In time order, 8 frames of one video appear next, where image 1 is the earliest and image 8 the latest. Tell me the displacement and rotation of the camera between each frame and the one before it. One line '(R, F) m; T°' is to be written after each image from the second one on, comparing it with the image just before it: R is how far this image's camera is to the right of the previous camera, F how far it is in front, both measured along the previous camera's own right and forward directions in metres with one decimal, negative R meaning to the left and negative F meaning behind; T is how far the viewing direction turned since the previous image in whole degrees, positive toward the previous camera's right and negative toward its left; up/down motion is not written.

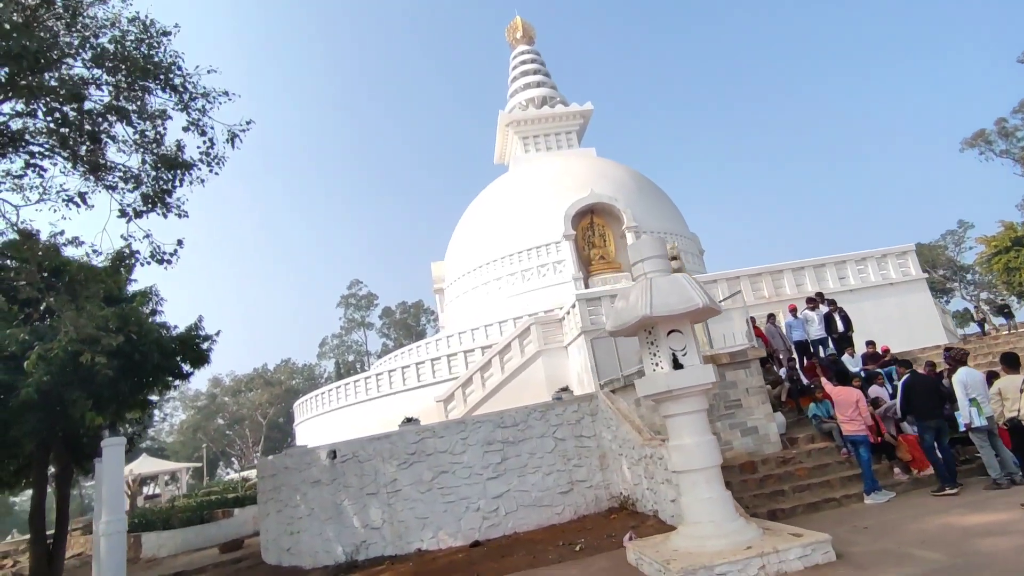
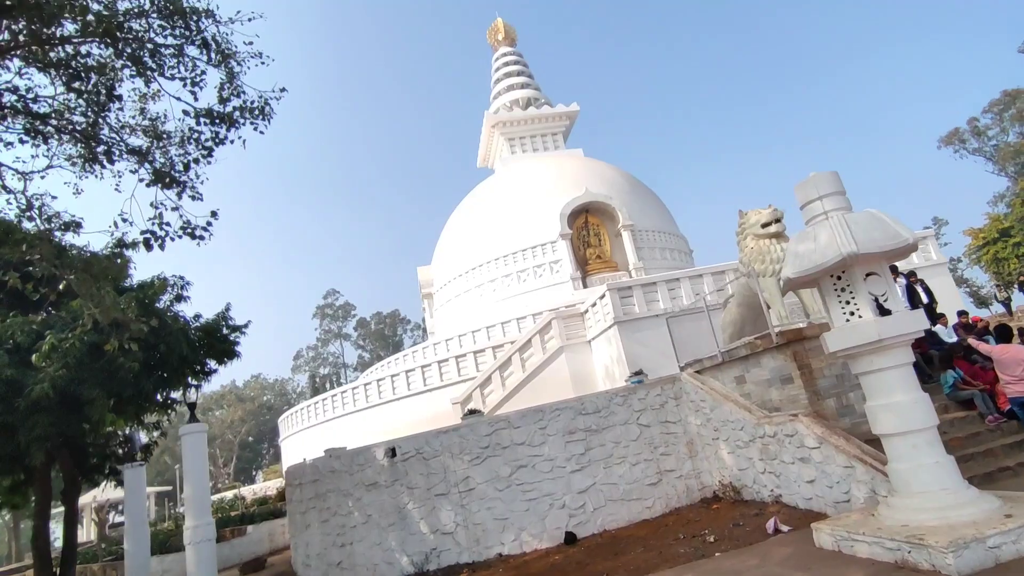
(-1.6, +0.8) m; +4°
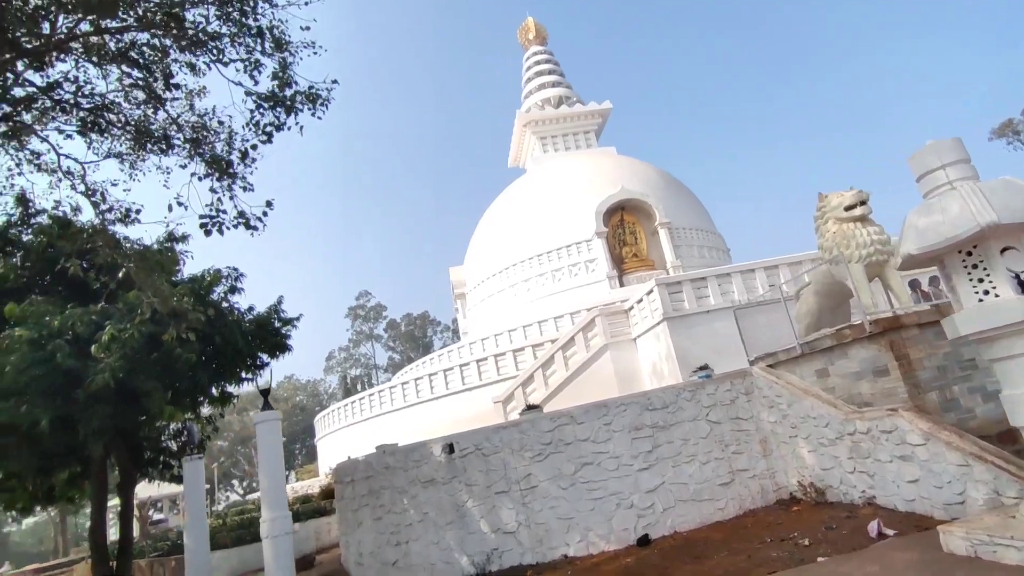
(-0.5, +0.3) m; -3°
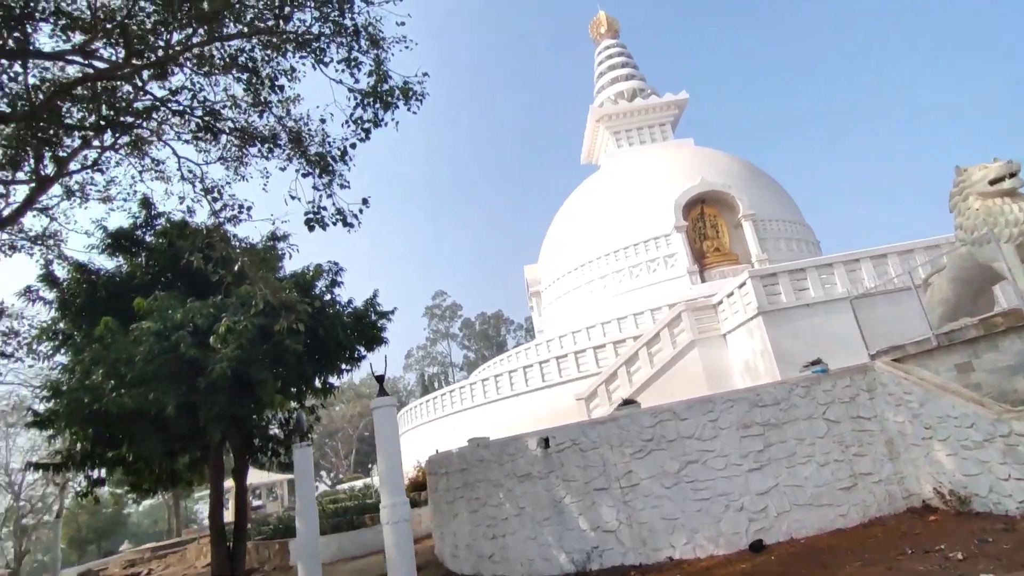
(-0.3, +0.1) m; -7°
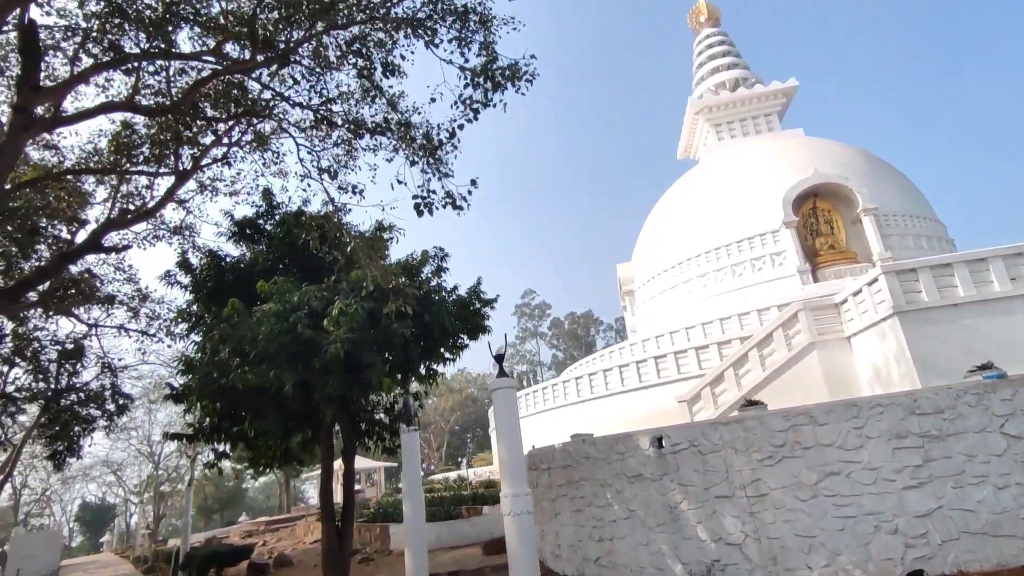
(-0.3, +0.3) m; -9°
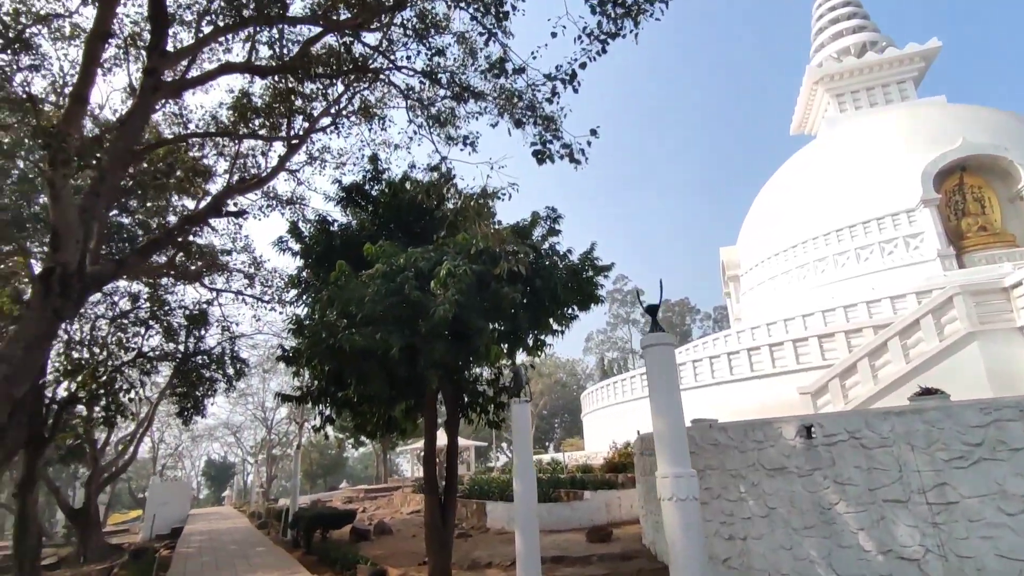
(-0.4, +0.6) m; -9°
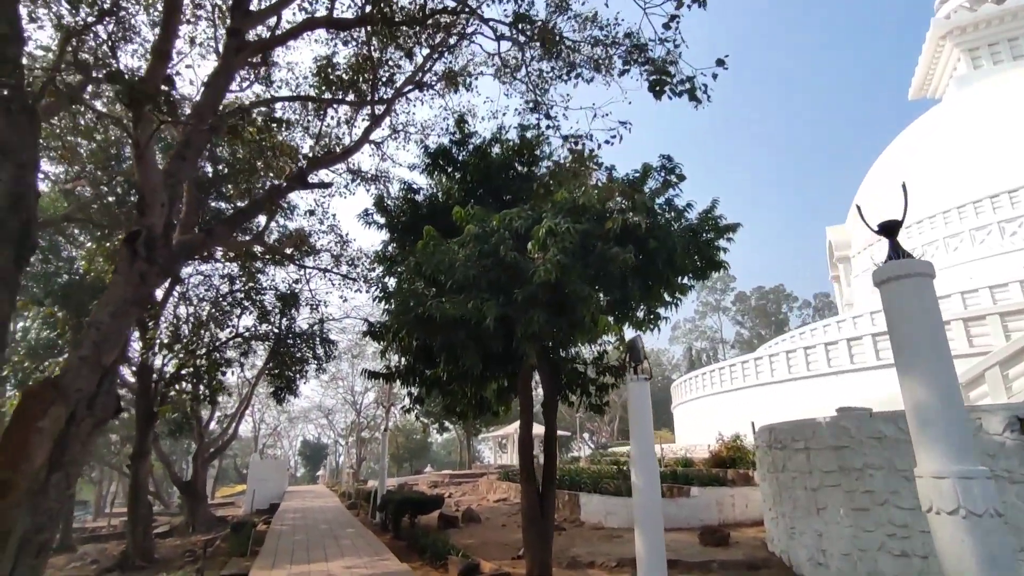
(-0.3, +0.8) m; -8°
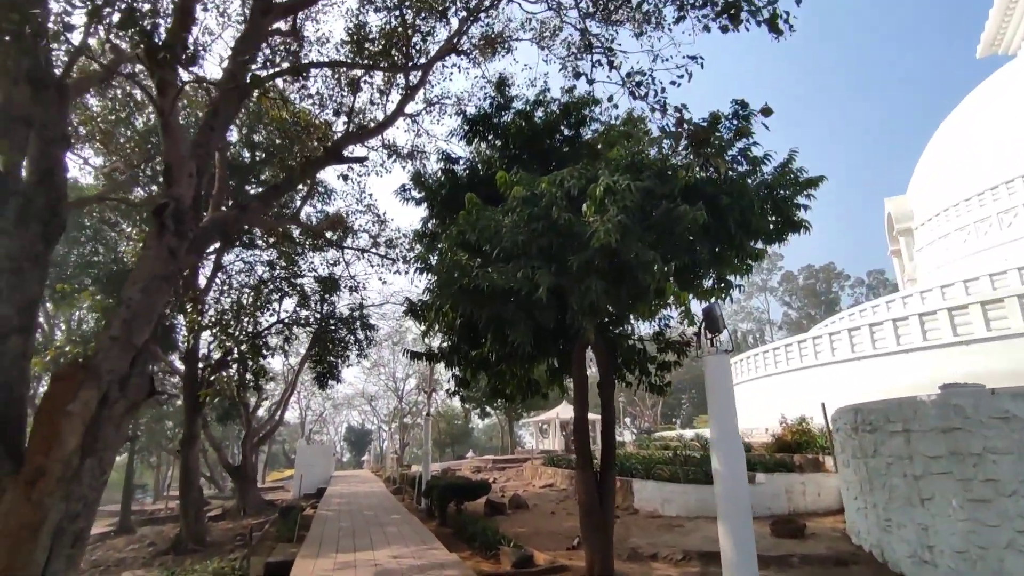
(-0.2, +0.5) m; -4°
